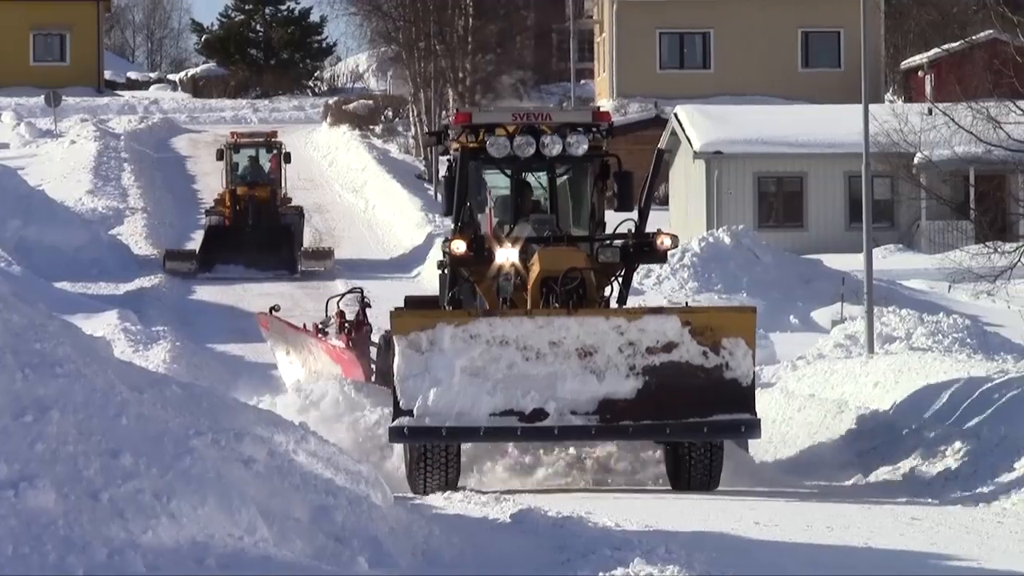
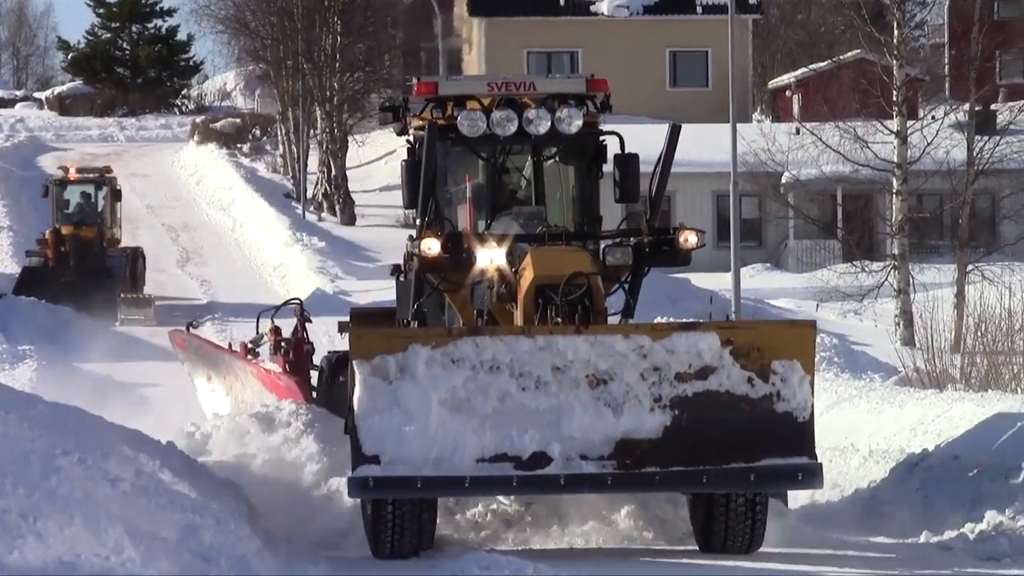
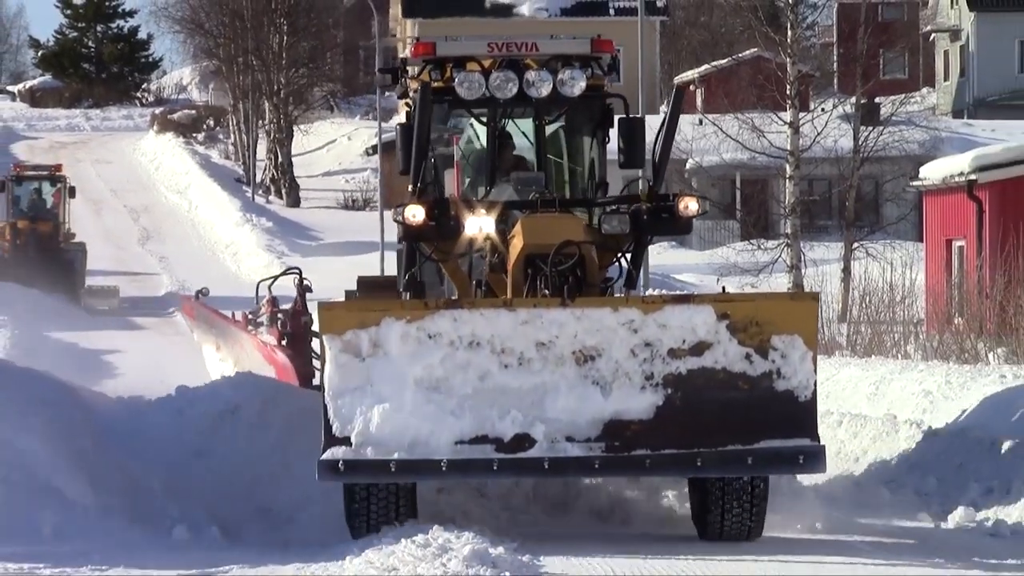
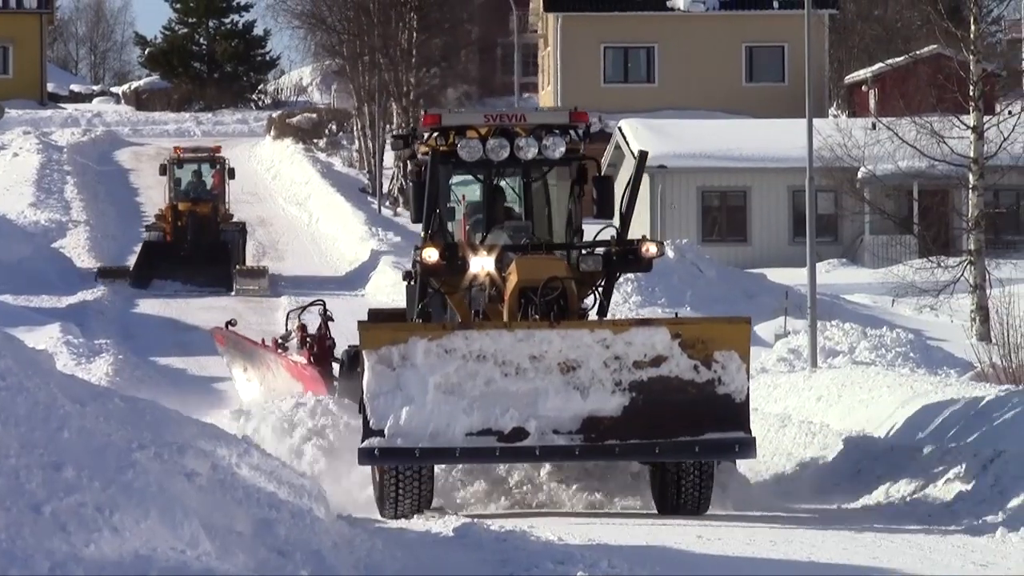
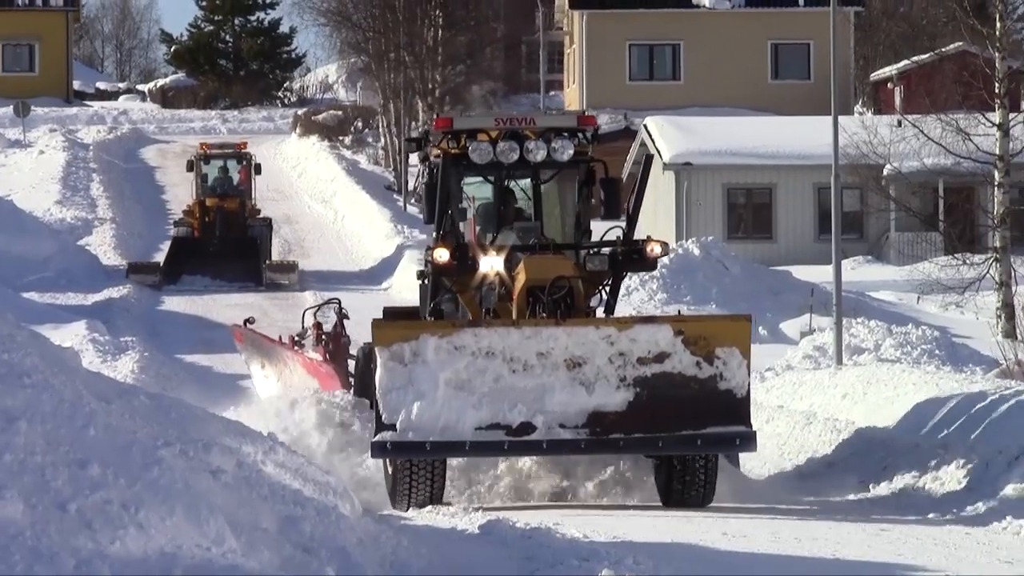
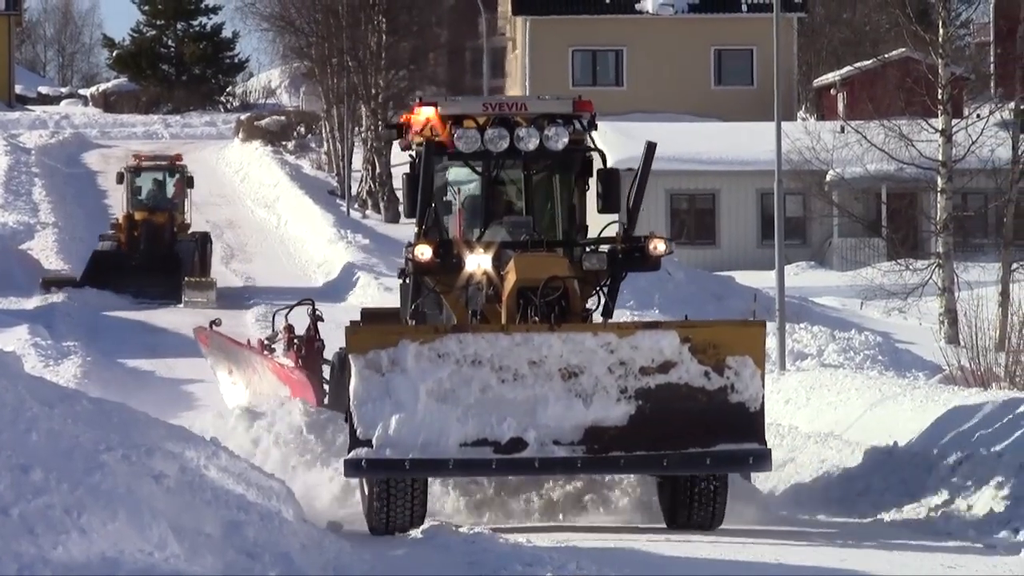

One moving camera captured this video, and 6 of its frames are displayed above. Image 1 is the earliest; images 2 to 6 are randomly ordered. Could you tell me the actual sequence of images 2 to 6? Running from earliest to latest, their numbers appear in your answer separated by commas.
5, 4, 6, 2, 3
